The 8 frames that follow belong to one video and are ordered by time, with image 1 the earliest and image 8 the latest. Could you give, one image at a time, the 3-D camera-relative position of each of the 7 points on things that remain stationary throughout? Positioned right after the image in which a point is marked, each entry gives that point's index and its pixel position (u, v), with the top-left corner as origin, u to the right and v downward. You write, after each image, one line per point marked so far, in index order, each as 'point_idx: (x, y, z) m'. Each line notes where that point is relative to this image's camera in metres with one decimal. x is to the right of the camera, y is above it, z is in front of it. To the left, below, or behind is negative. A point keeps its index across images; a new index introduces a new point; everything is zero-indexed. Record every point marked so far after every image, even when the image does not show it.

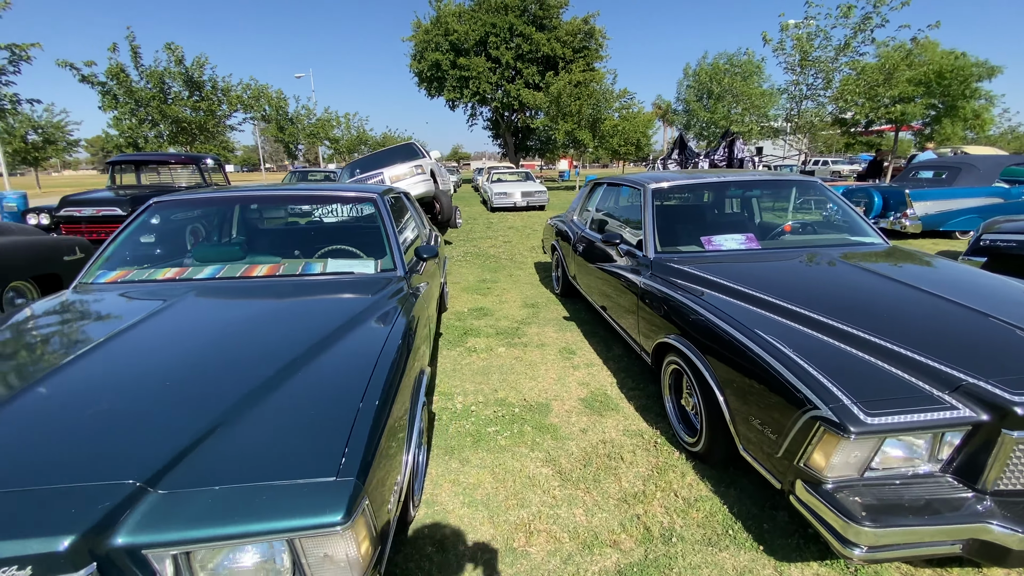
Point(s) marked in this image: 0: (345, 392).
0: (-0.5, -0.3, +1.5) m
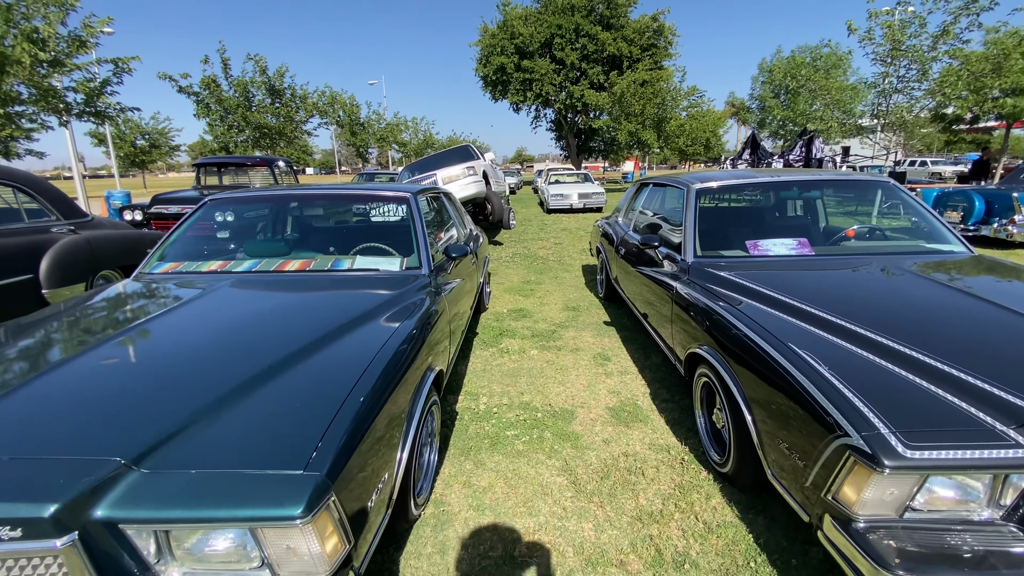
0: (-0.6, -0.3, +1.5) m
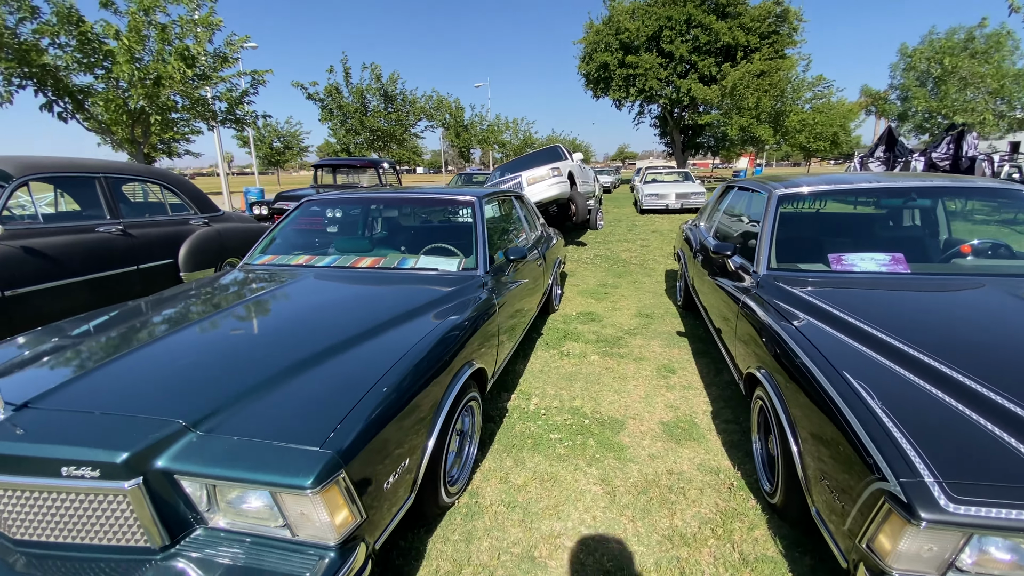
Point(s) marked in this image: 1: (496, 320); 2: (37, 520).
0: (-0.5, -0.3, +1.7) m
1: (-0.1, -0.2, +2.9) m
2: (-1.4, -0.7, +1.4) m
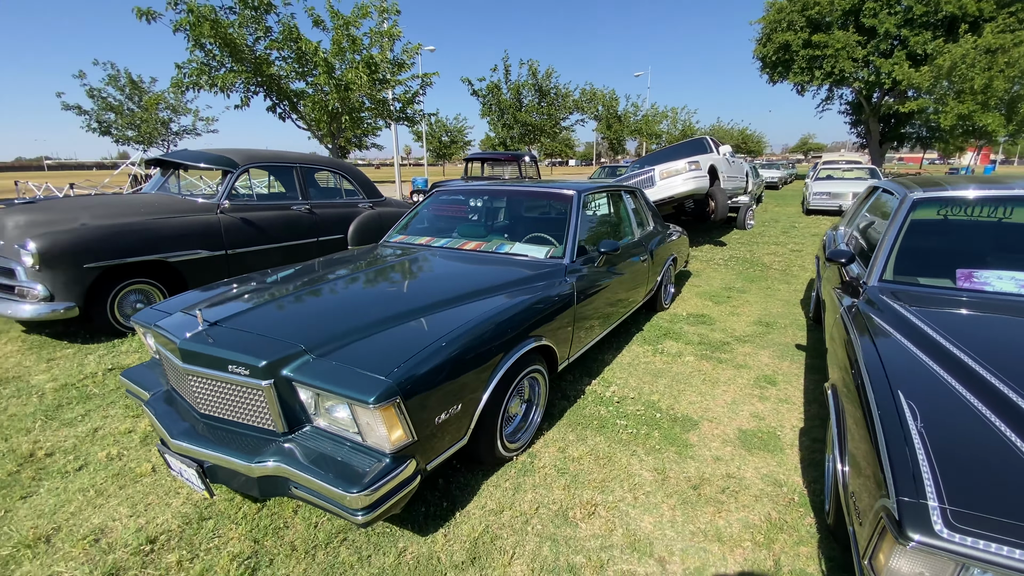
0: (-0.3, -0.2, +2.1) m
1: (+0.4, -0.1, +3.1) m
2: (-1.3, -0.5, +2.0) m
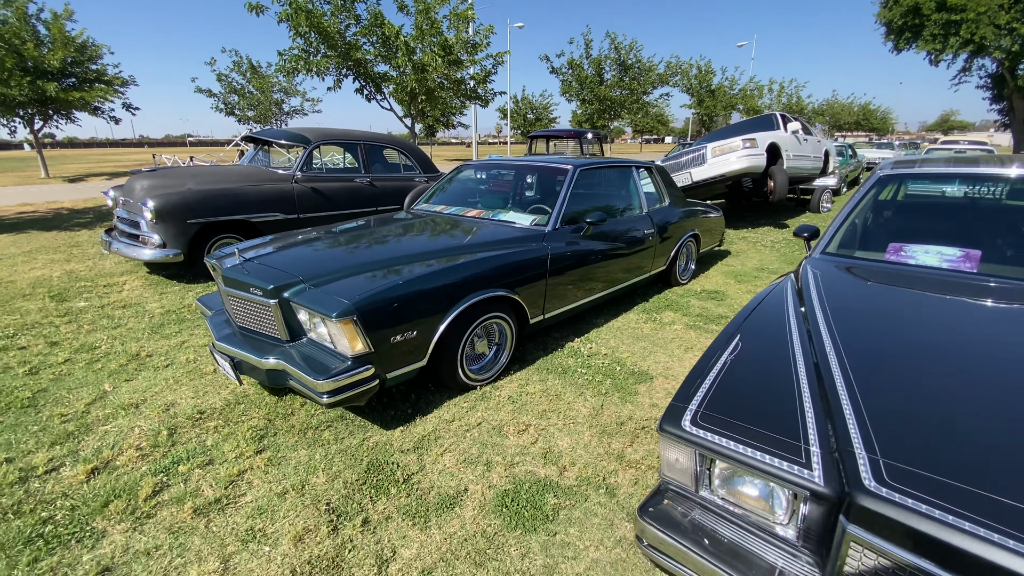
0: (-0.6, +0.1, +2.6) m
1: (+0.3, +0.2, +3.5) m
2: (-1.5, -0.2, +2.8) m
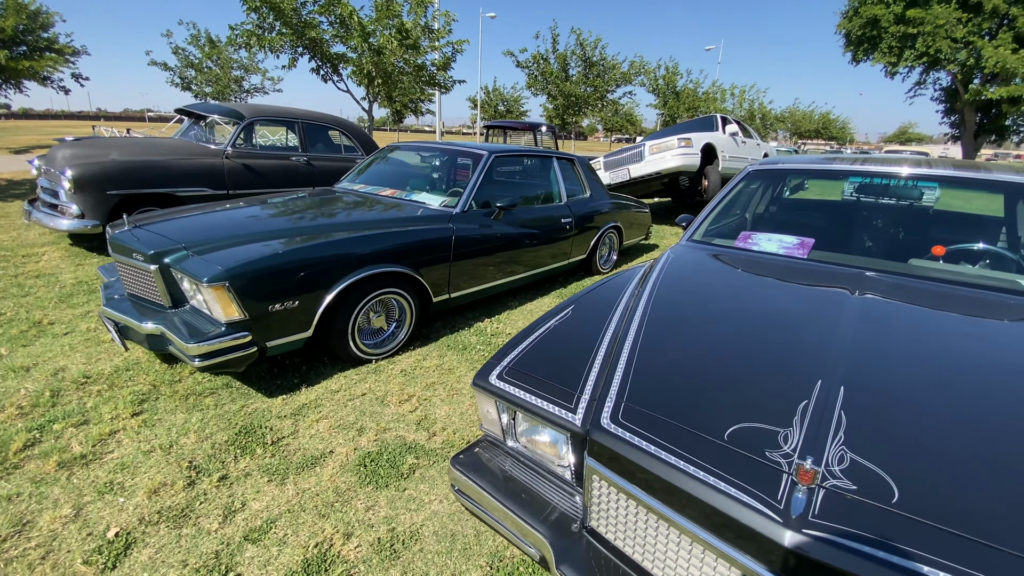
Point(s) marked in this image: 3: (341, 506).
0: (-1.3, +0.2, +2.7) m
1: (-0.4, +0.3, +3.6) m
2: (-2.2, 0.0, +2.8) m
3: (-0.7, -0.9, +2.0) m
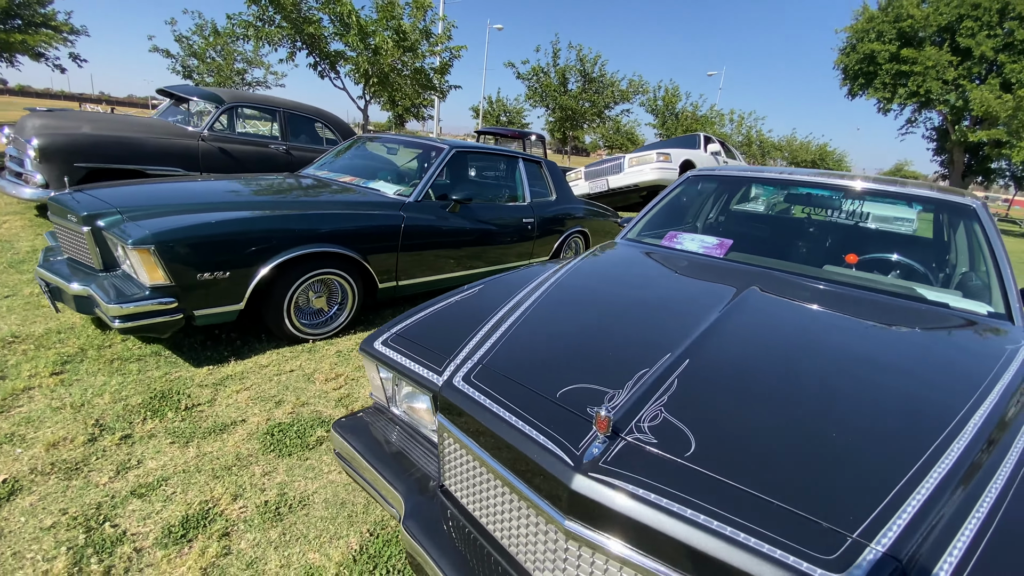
0: (-1.6, +0.4, +2.7) m
1: (-0.7, +0.4, +3.6) m
2: (-2.6, +0.3, +2.8) m
3: (-1.1, -0.8, +2.0) m
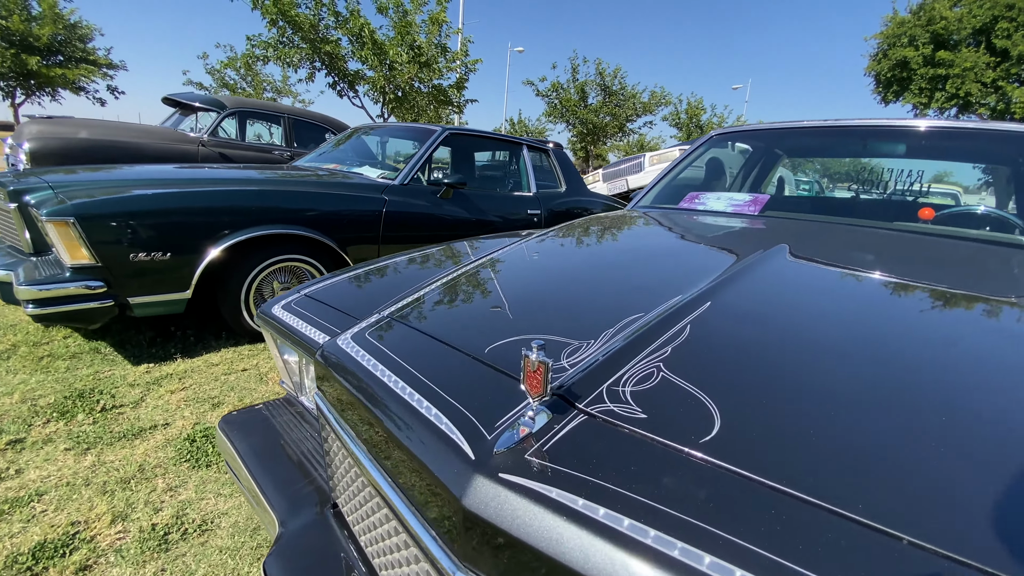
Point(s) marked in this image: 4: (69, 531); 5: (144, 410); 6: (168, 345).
0: (-1.7, +0.5, +2.4) m
1: (-0.7, +0.4, +3.2) m
2: (-2.6, +0.3, +2.5) m
3: (-1.2, -0.6, +1.6) m
4: (-1.3, -0.7, +1.4) m
5: (-1.5, -0.5, +2.0) m
6: (-1.8, -0.3, +2.5) m
